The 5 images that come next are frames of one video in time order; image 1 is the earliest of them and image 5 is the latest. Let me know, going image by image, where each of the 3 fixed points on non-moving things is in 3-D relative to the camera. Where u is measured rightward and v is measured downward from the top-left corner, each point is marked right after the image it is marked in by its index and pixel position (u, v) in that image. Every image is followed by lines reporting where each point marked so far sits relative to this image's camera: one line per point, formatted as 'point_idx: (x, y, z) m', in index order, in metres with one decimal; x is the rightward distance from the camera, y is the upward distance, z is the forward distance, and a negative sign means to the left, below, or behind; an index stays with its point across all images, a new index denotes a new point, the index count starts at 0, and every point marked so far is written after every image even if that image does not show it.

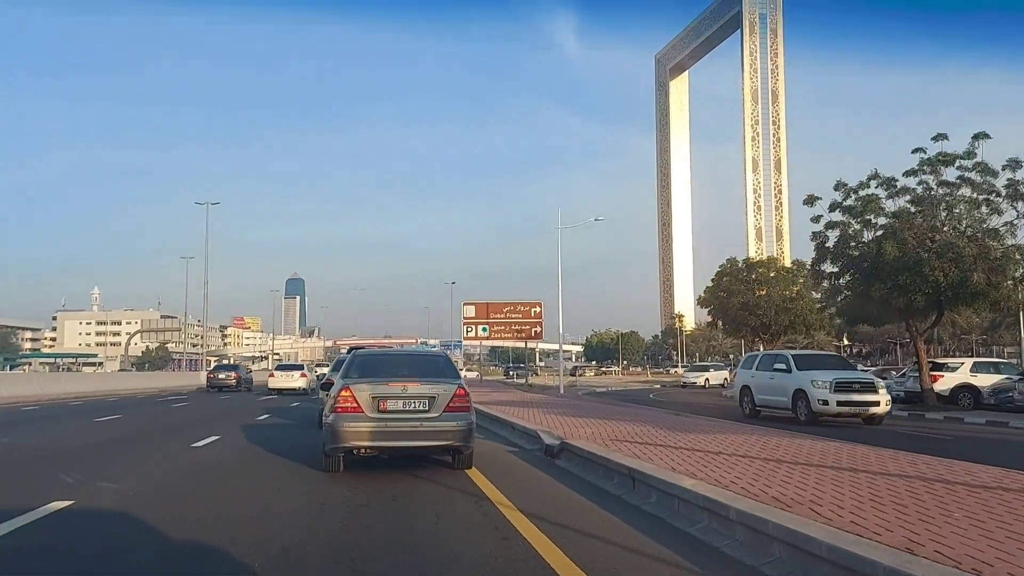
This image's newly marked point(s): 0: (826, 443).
0: (+5.0, -2.5, +13.3) m
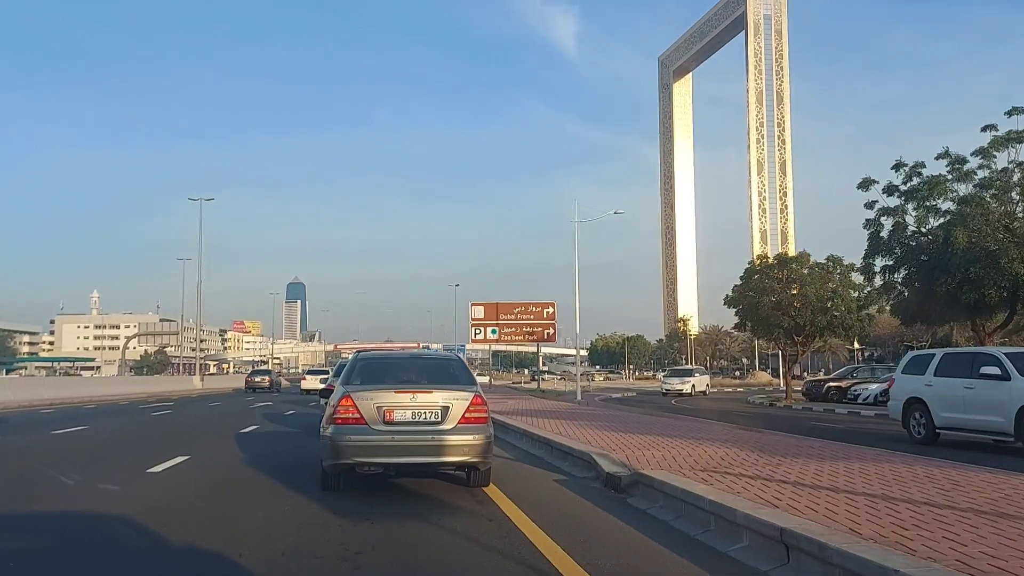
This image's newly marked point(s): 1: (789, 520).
0: (+5.3, -2.4, +11.8) m
1: (+2.5, -2.1, +7.3) m
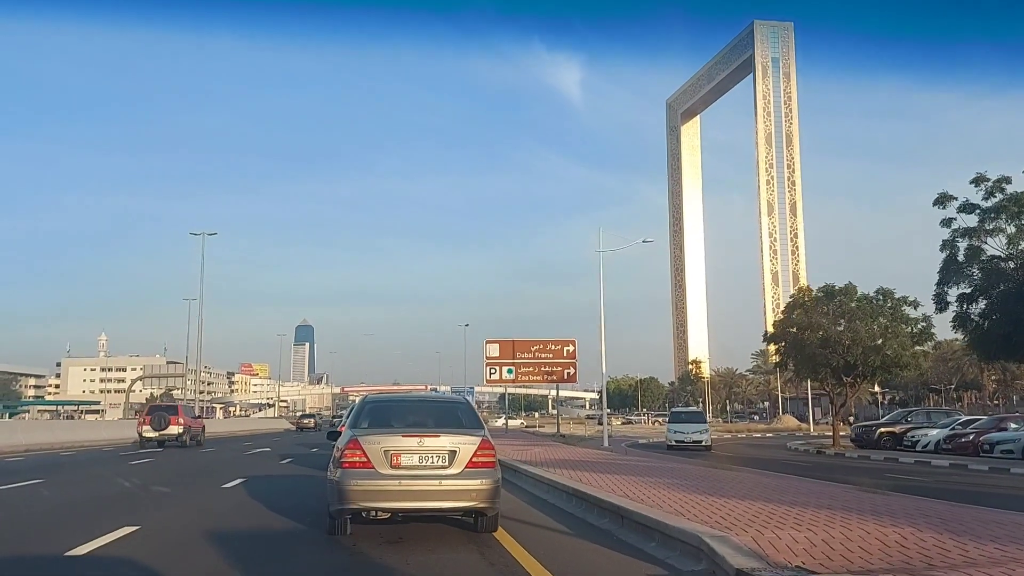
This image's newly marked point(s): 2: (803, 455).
0: (+5.7, -2.8, +10.0) m
1: (+2.8, -2.2, +5.6) m
2: (+6.5, -3.7, +18.6) m
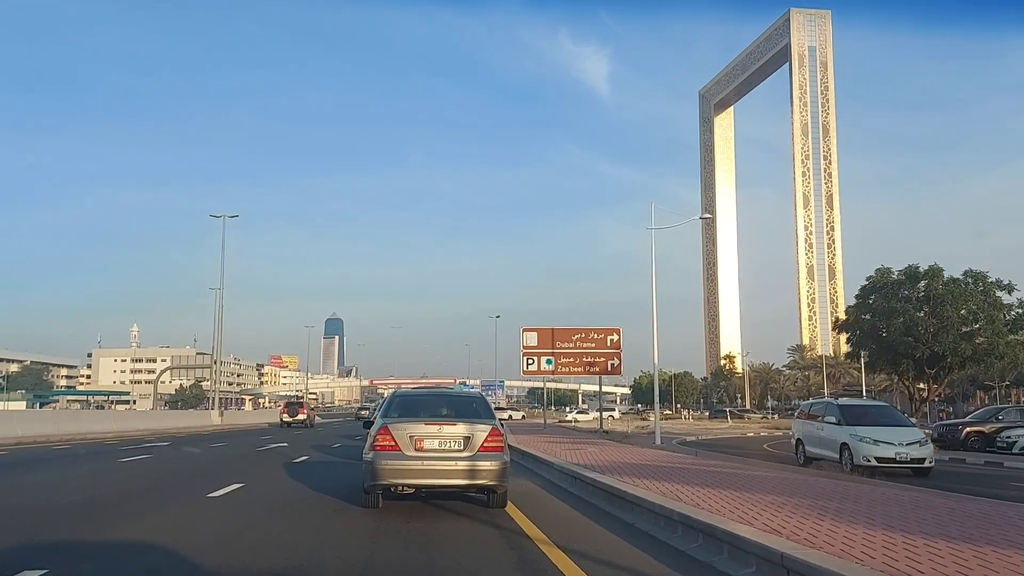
0: (+6.2, -2.5, +8.1) m
1: (+3.2, -1.9, +3.8) m
2: (+7.3, -3.4, +16.6) m
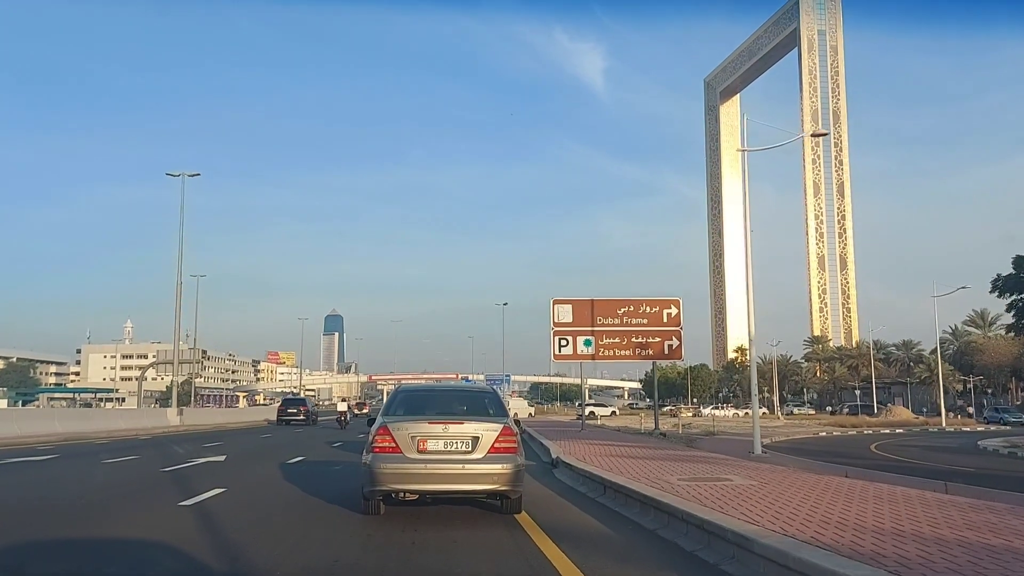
0: (+6.8, -1.7, +3.3) m
1: (+3.7, -1.2, -1.0) m
2: (+7.9, -2.6, +11.9) m
